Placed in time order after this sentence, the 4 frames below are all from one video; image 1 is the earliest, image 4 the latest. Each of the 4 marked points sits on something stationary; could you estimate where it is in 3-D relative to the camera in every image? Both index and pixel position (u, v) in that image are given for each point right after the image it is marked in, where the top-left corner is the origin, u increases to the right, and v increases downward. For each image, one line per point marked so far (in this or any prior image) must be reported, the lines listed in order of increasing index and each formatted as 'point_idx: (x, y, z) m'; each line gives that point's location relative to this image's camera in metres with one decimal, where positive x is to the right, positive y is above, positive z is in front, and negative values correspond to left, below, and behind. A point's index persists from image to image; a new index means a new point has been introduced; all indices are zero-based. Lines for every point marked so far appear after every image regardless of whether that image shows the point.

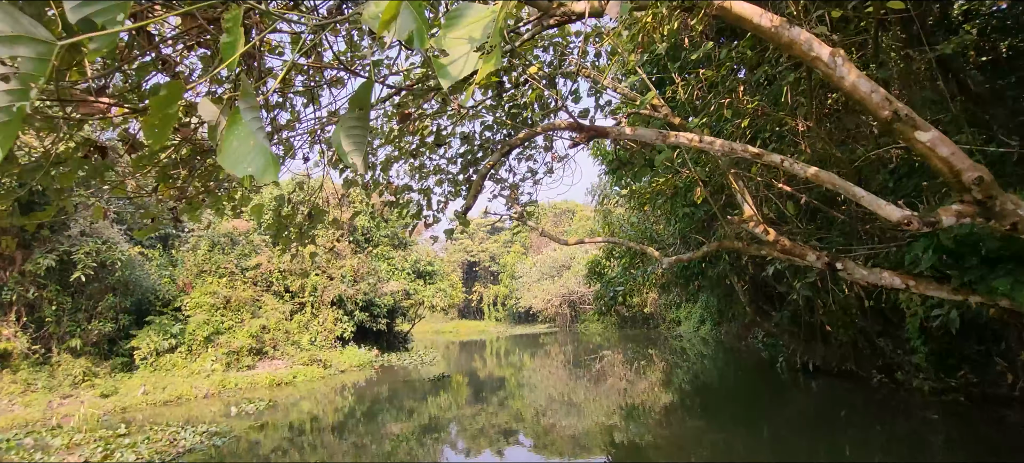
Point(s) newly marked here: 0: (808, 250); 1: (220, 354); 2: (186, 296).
0: (+1.9, -0.1, +3.0) m
1: (-5.6, -2.4, +9.4) m
2: (-6.8, -1.4, +10.2) m
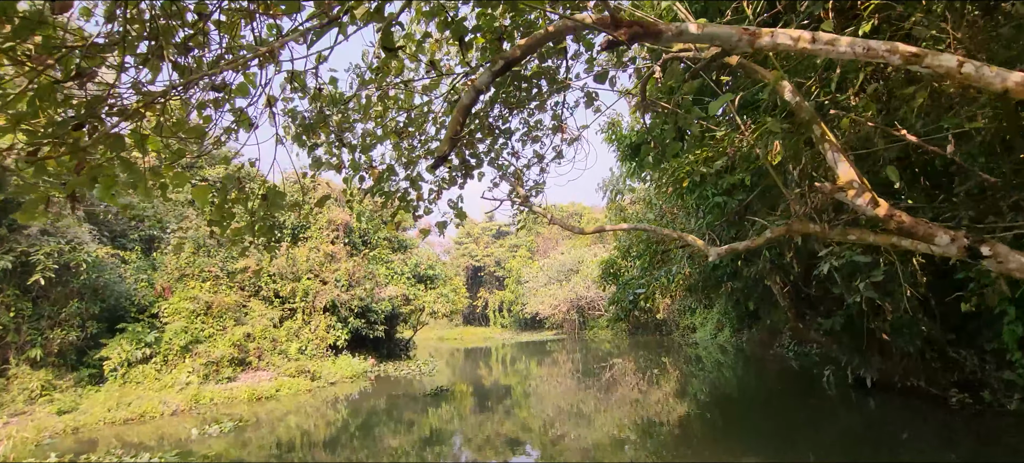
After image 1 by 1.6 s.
0: (+1.9, 0.0, +2.2) m
1: (-5.6, -2.3, +8.6) m
2: (-6.7, -1.4, +9.4) m
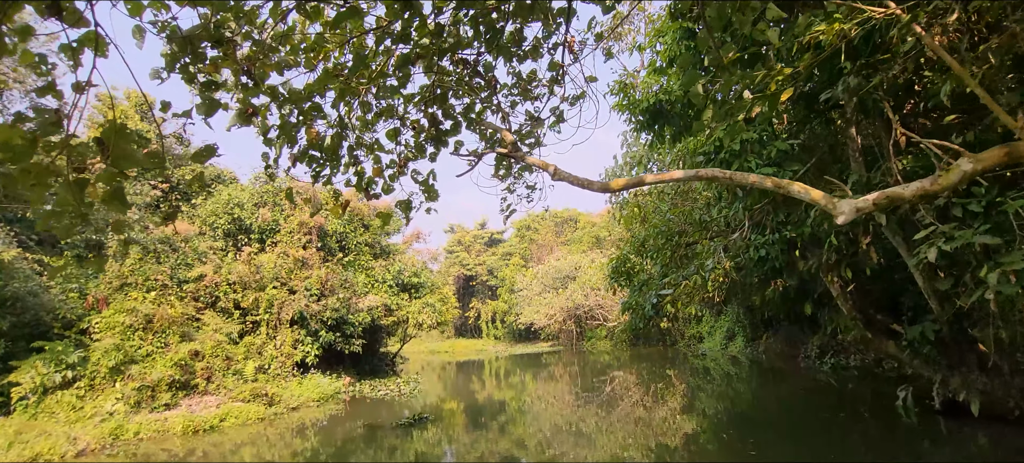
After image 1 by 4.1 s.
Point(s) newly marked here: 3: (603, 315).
0: (+1.8, +0.2, +0.9) m
1: (-5.7, -2.3, +7.3) m
2: (-6.9, -1.4, +8.1) m
3: (+3.5, -3.2, +18.7) m
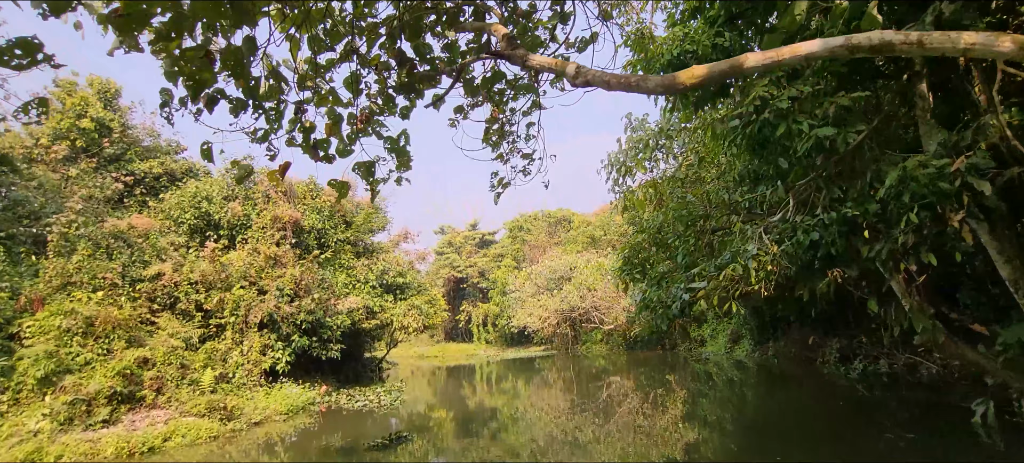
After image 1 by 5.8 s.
0: (+1.8, +0.4, +0.1) m
1: (-5.8, -2.2, +6.3) m
2: (-7.0, -1.3, +7.1) m
3: (+3.2, -3.2, +17.9) m
